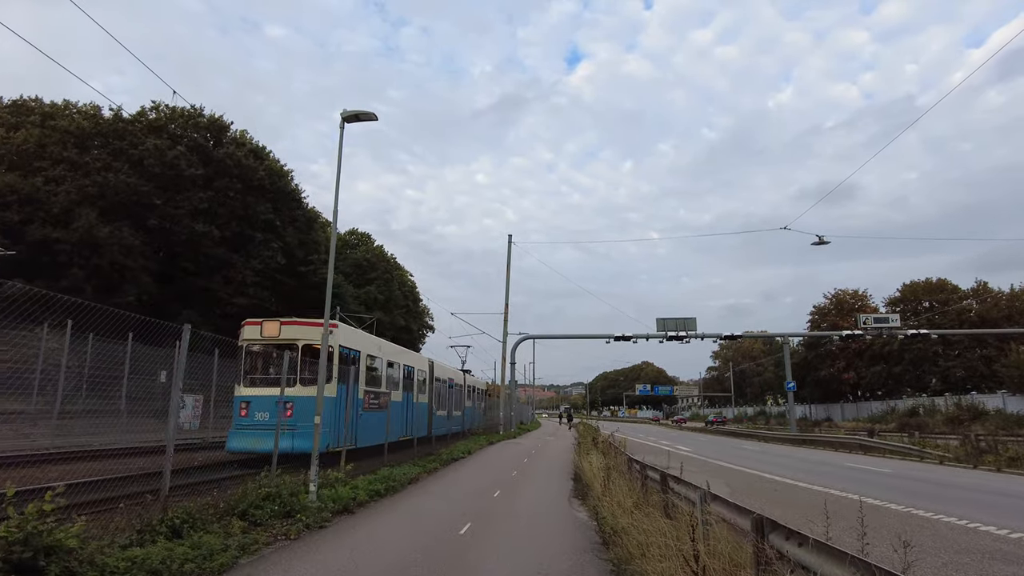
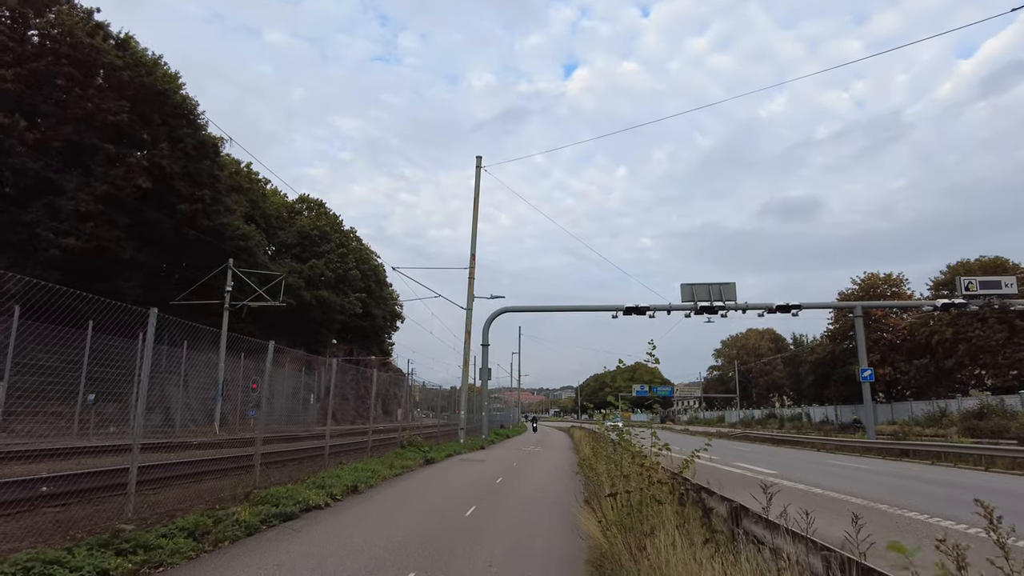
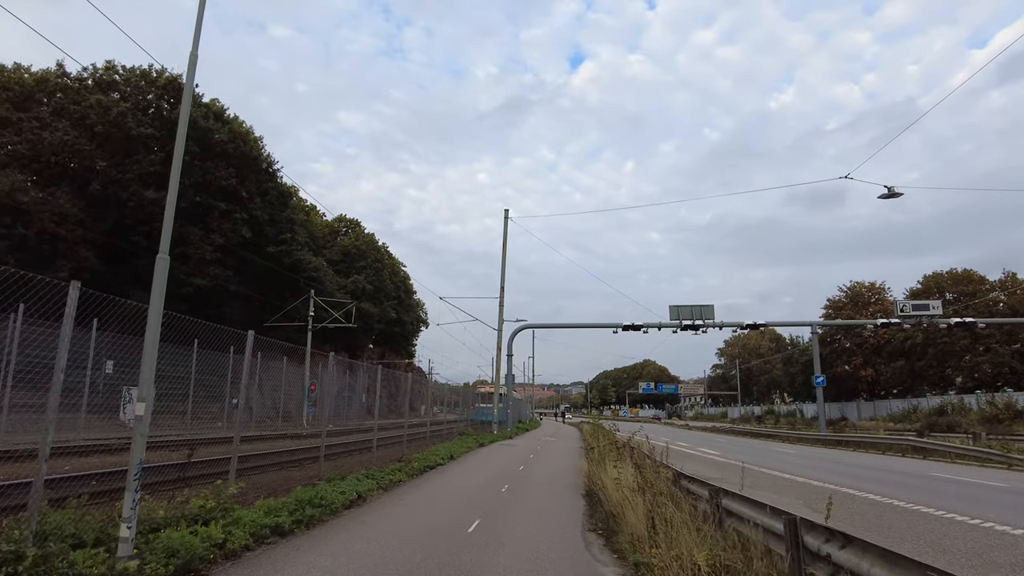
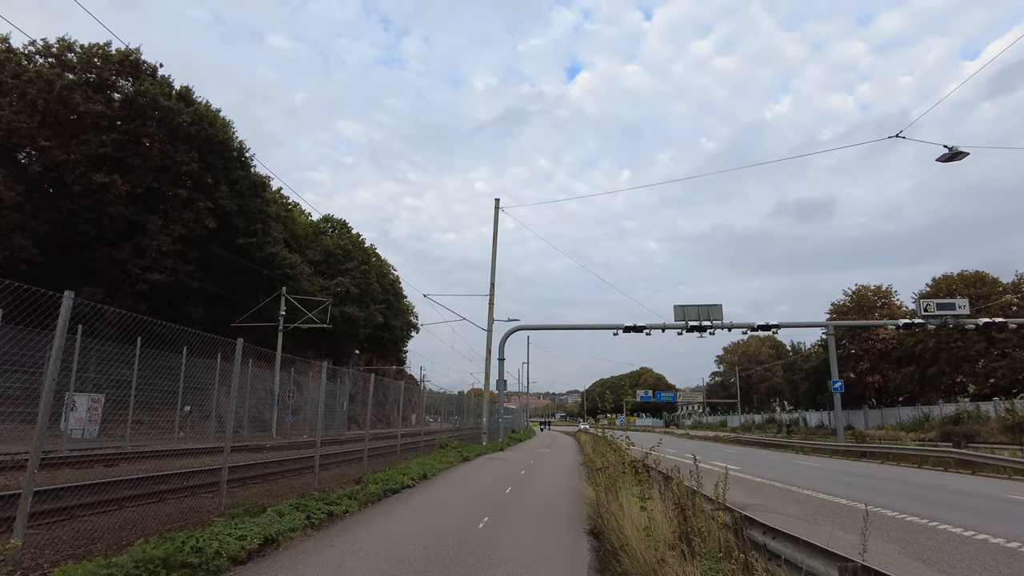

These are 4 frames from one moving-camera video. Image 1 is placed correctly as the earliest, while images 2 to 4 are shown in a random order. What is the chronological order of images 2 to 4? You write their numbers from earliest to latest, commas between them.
3, 4, 2
